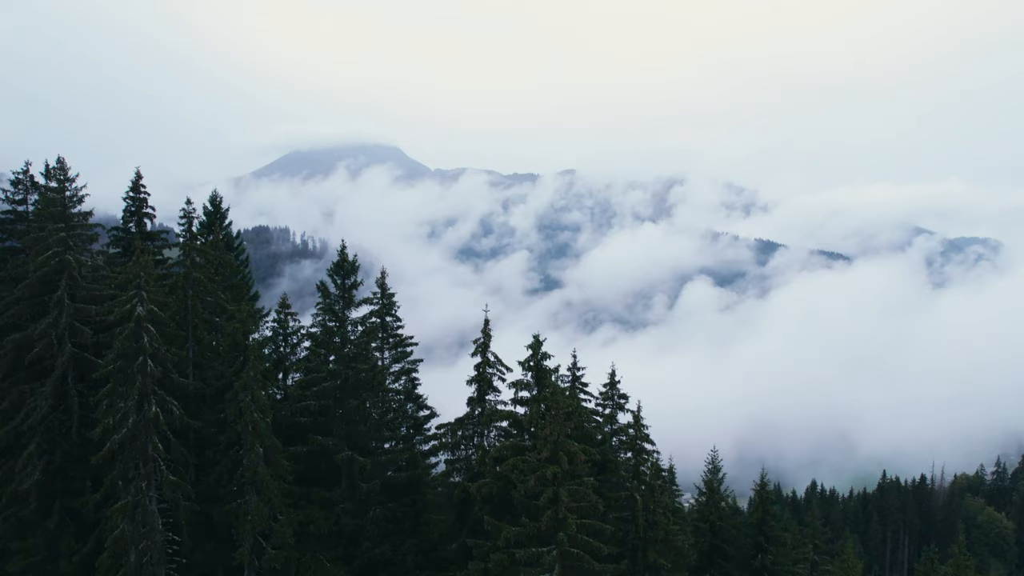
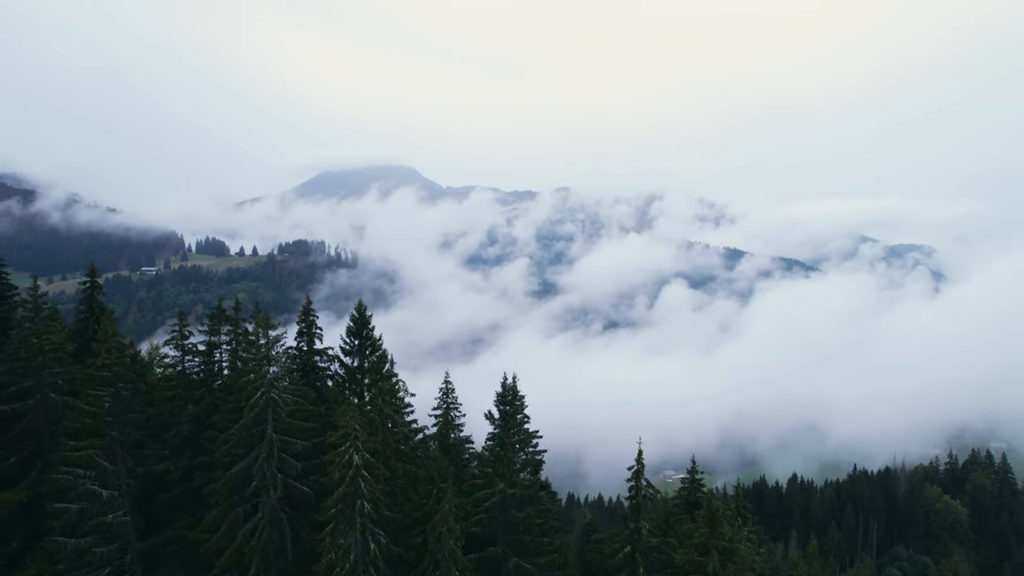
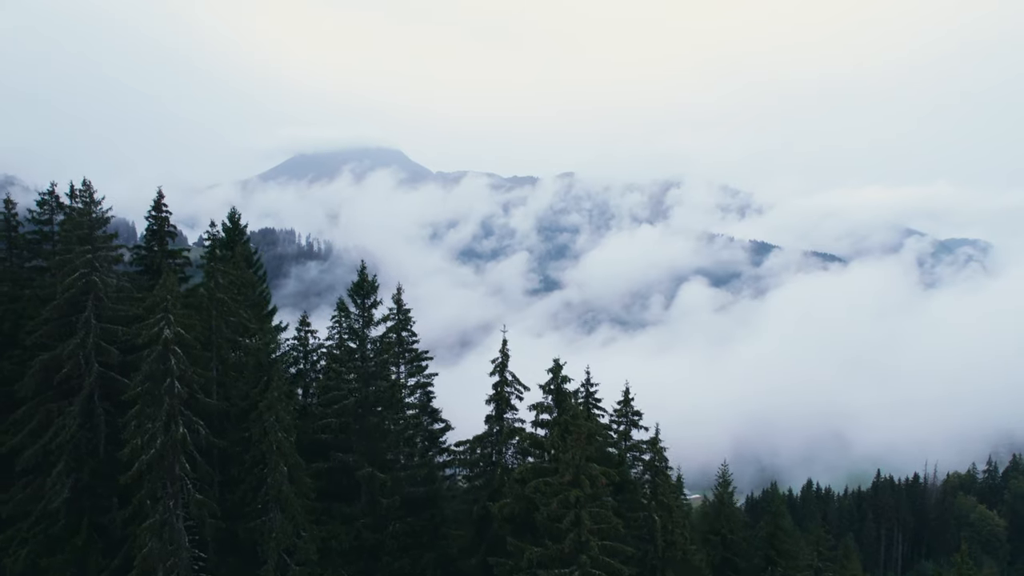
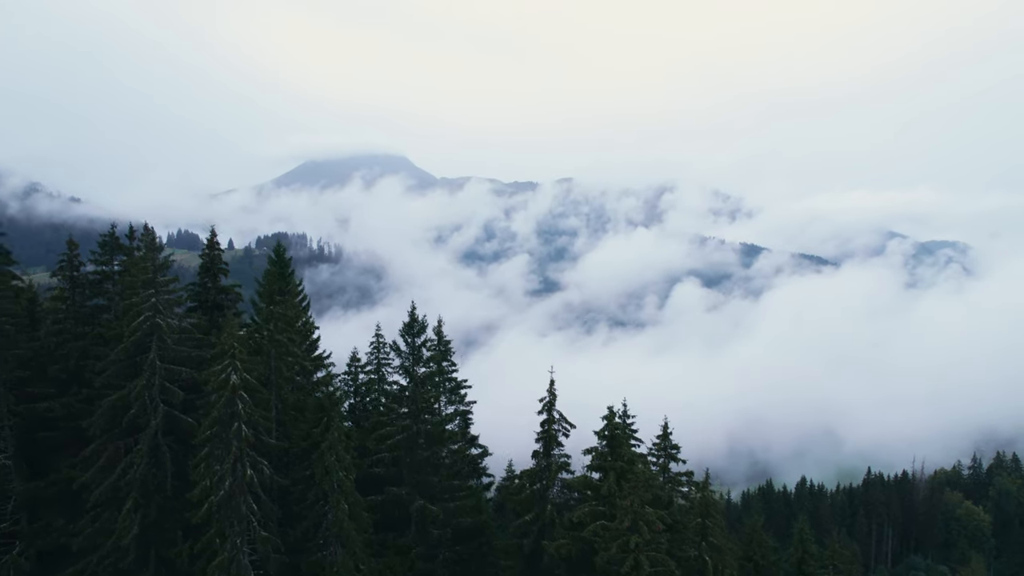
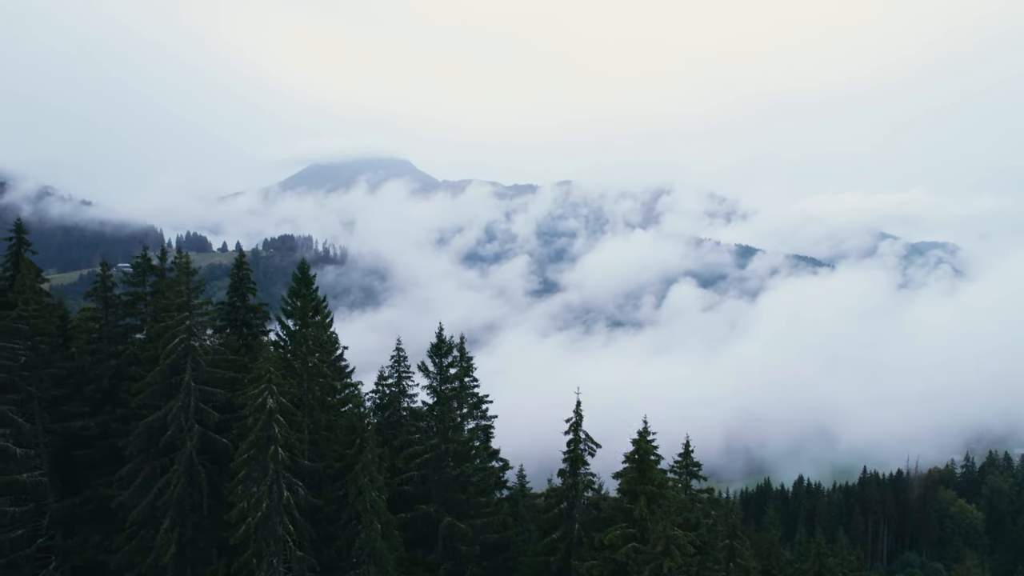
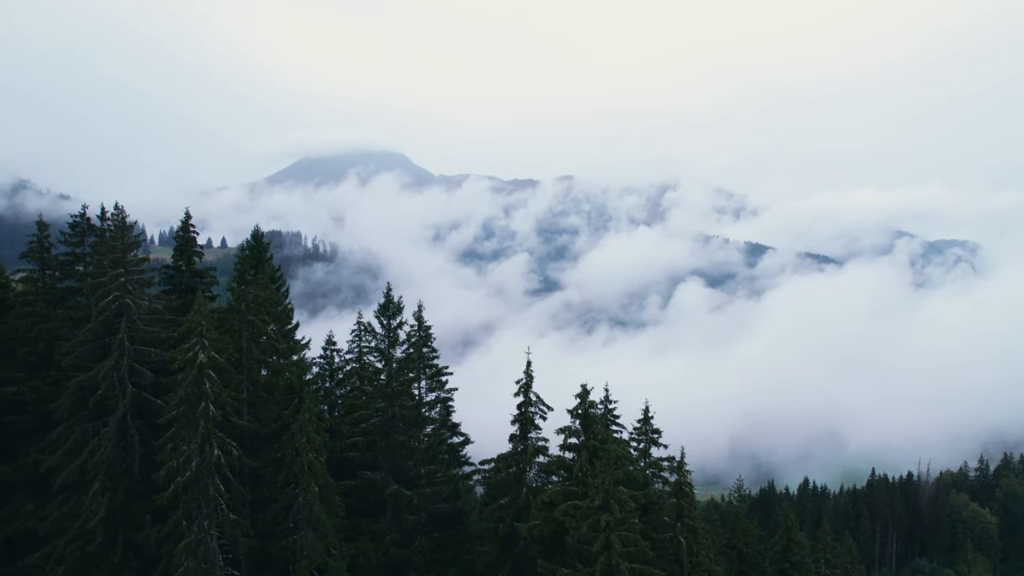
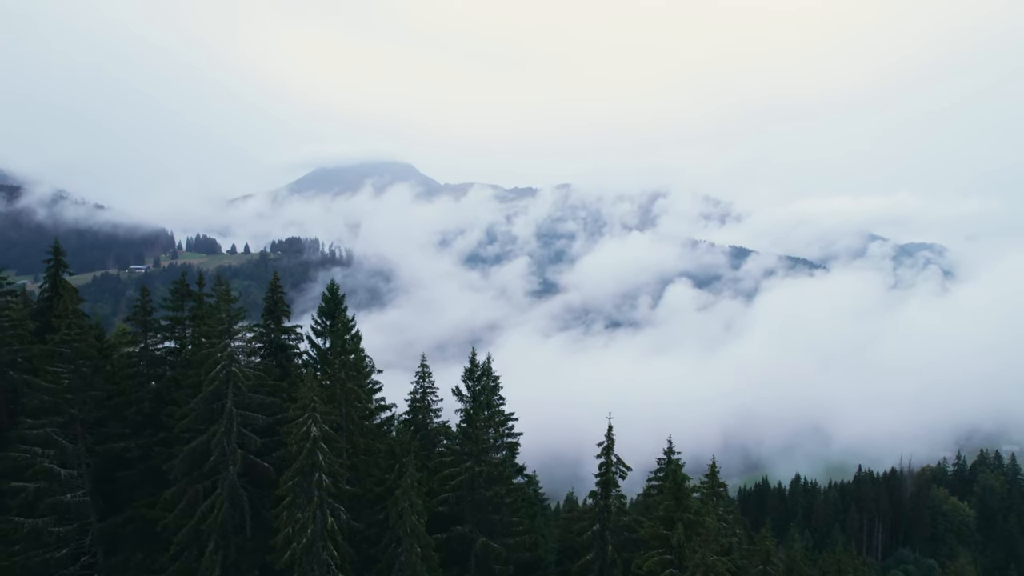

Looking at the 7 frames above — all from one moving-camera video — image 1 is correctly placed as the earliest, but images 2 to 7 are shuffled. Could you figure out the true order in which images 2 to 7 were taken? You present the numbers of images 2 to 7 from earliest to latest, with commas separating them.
3, 6, 4, 5, 7, 2
